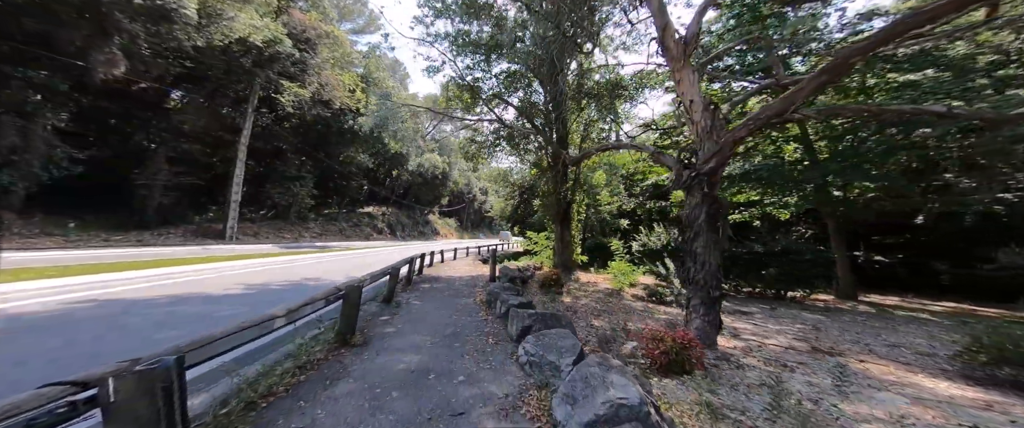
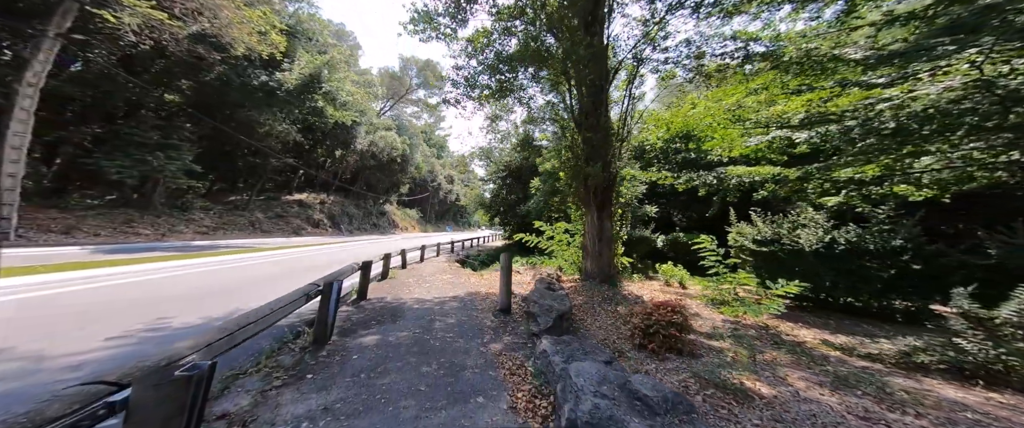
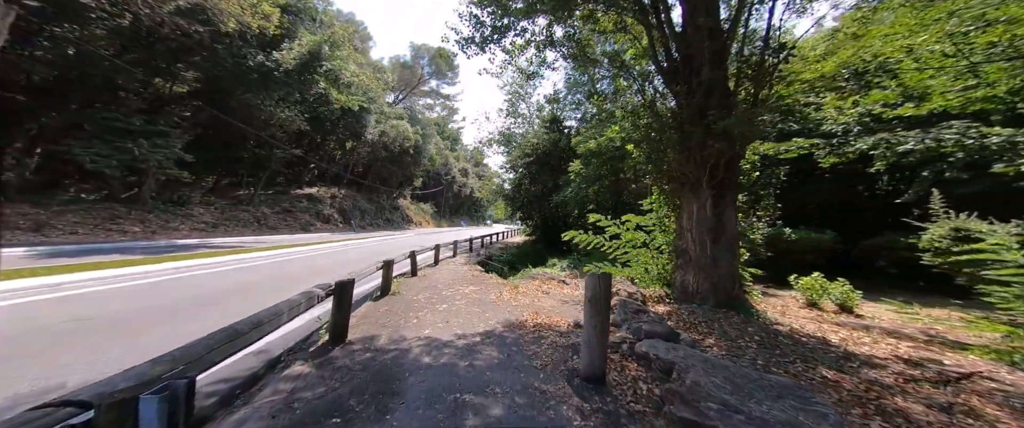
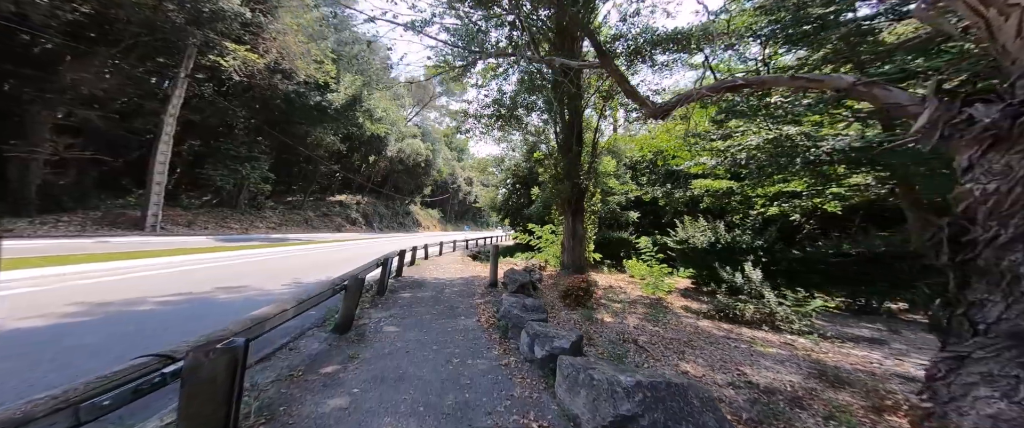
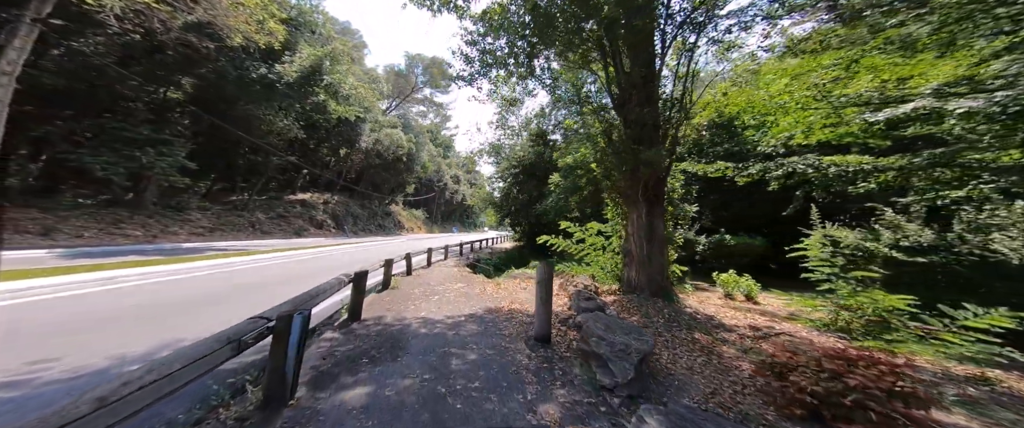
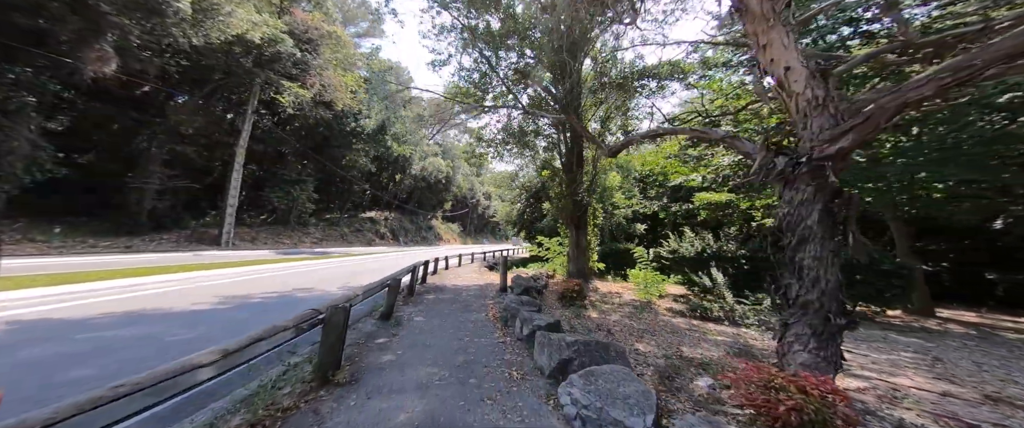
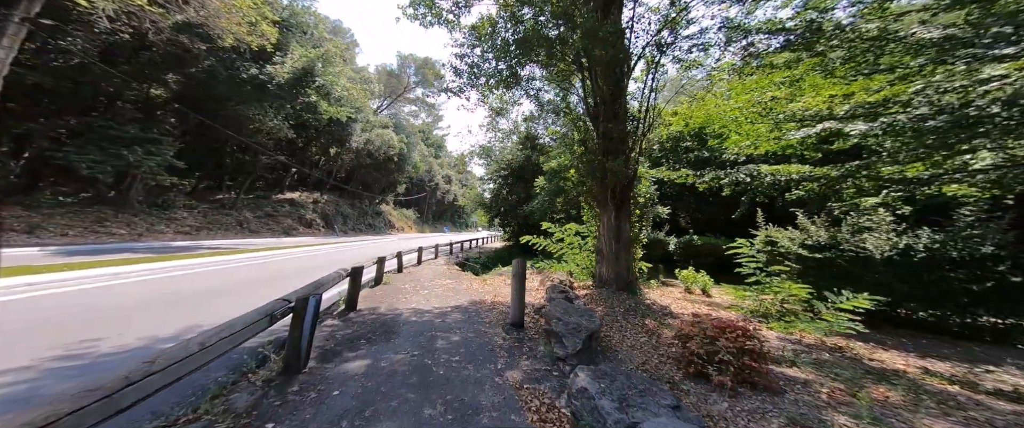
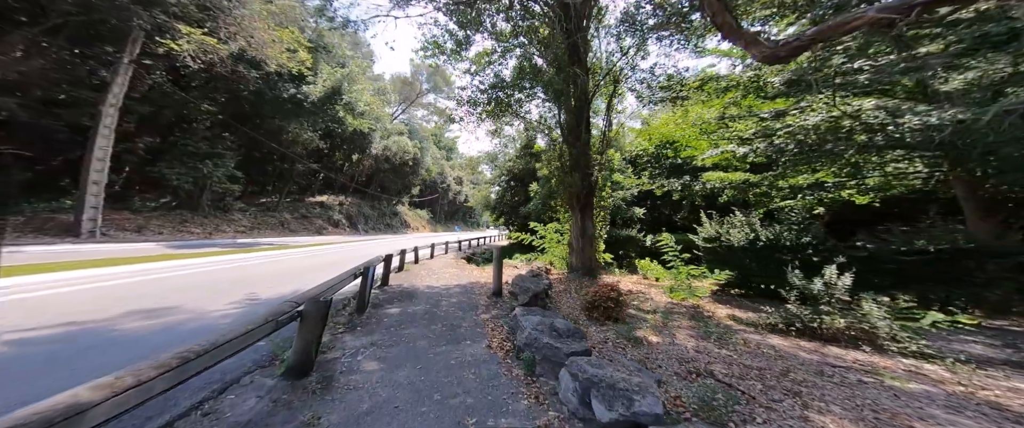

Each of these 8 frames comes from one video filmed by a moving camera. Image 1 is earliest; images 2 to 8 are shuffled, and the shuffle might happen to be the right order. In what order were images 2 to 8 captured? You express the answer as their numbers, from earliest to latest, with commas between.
6, 4, 8, 2, 7, 5, 3
